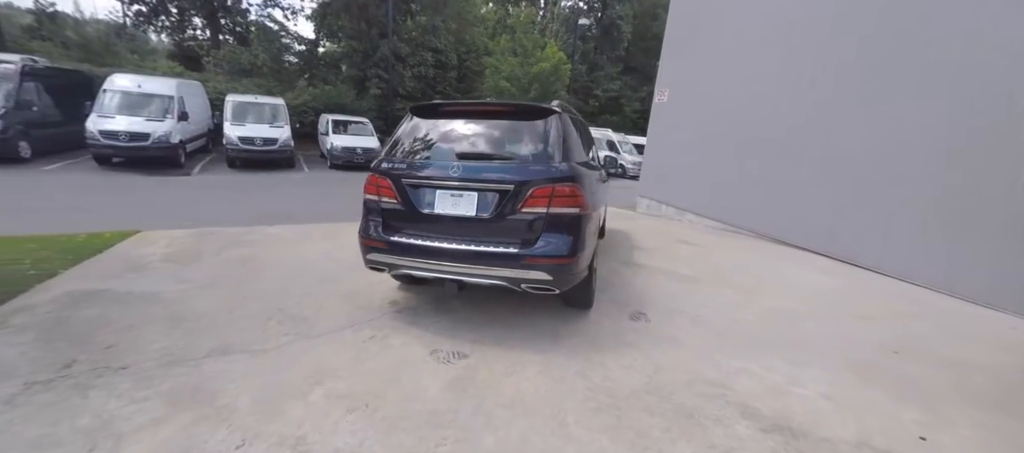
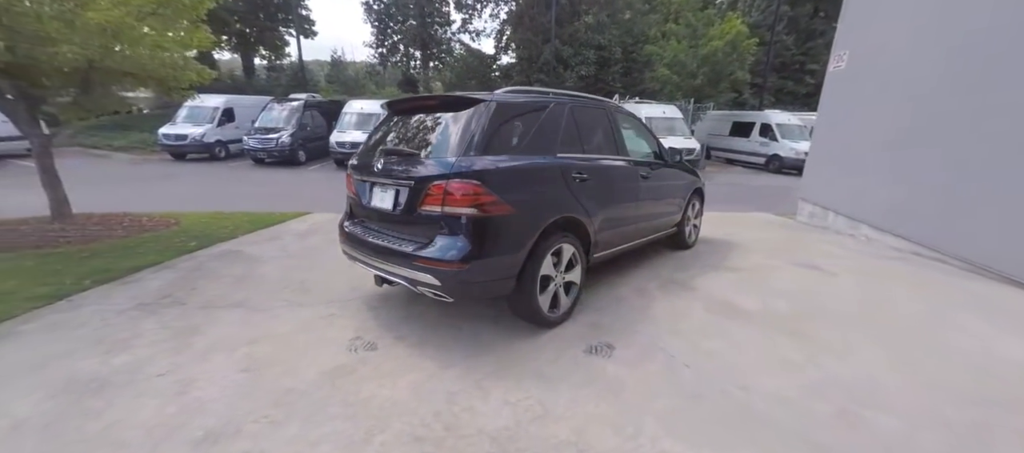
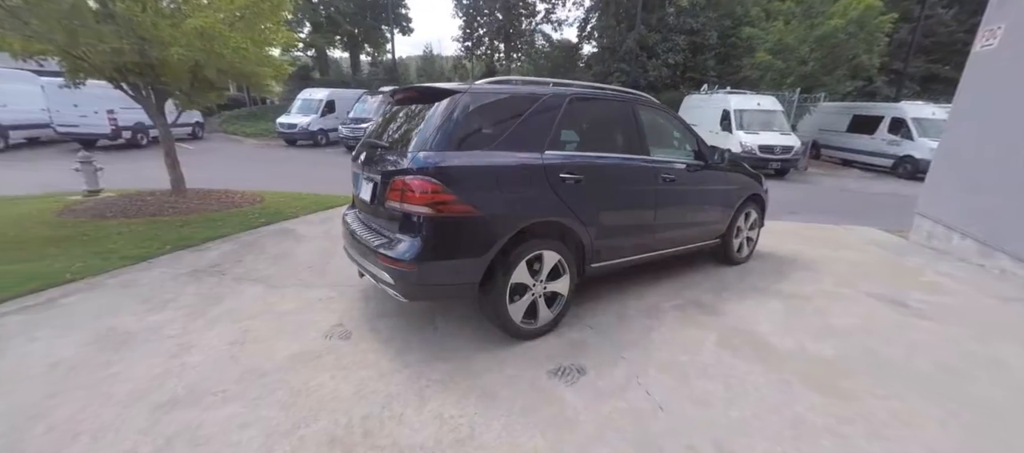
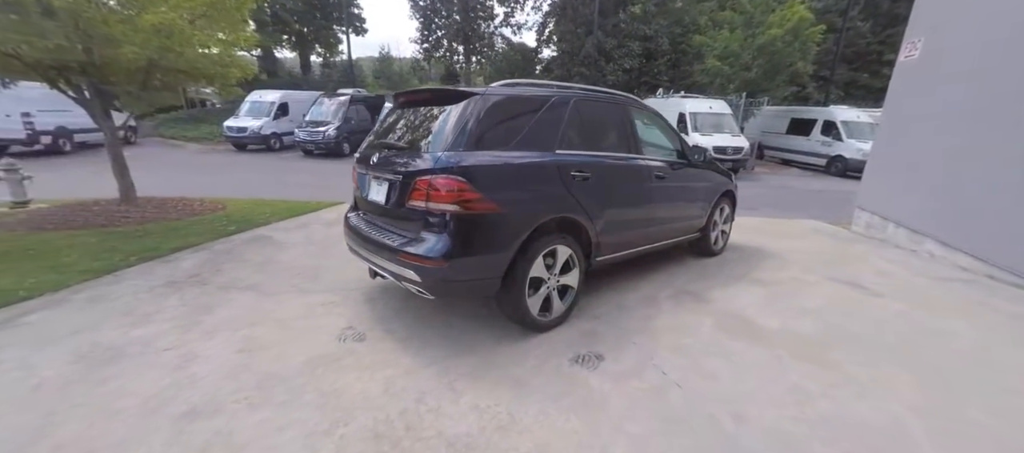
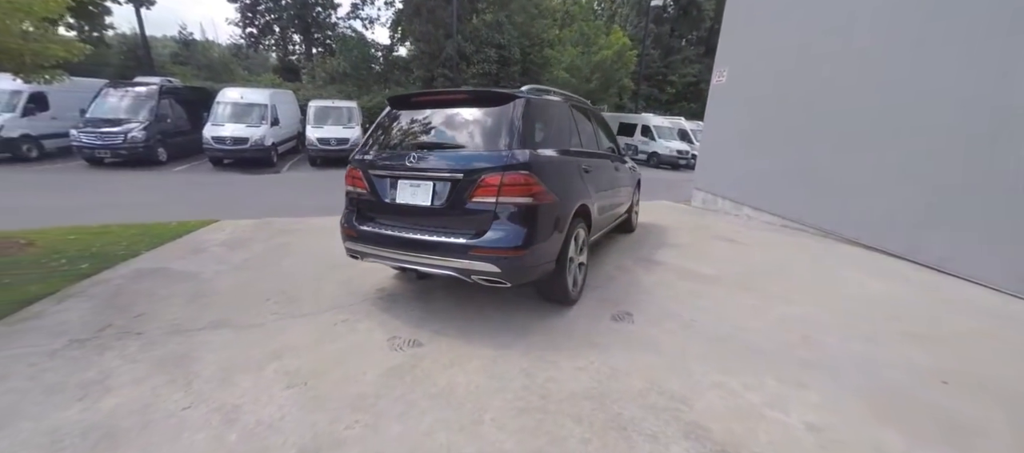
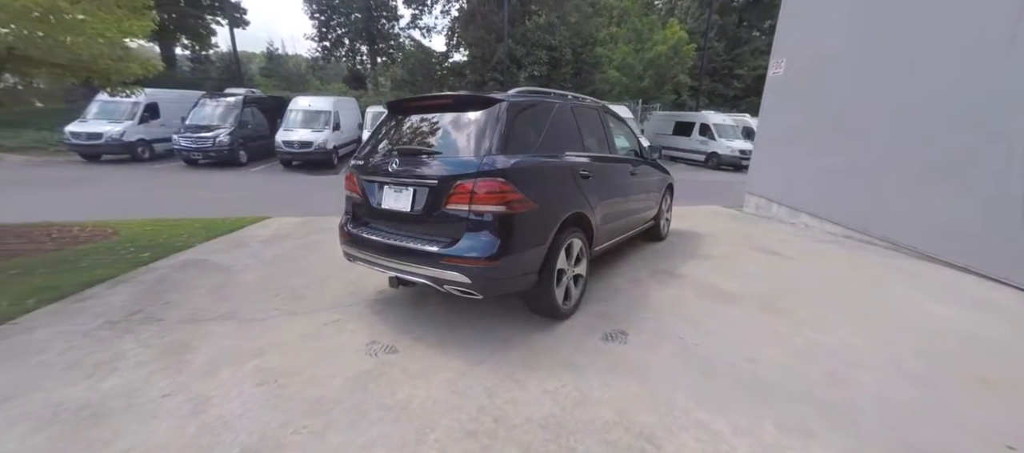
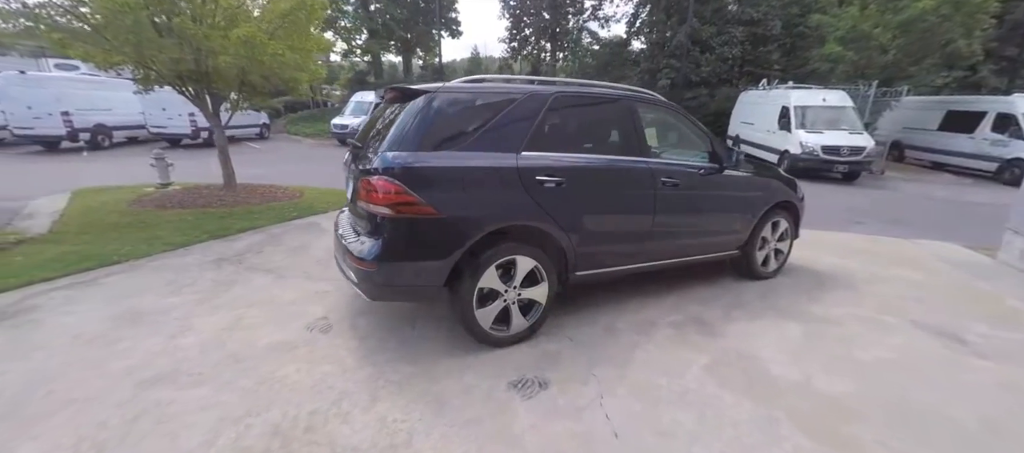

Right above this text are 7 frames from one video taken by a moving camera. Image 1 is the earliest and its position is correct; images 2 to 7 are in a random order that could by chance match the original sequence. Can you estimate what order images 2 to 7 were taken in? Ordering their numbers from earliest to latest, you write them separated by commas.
5, 6, 2, 4, 3, 7
